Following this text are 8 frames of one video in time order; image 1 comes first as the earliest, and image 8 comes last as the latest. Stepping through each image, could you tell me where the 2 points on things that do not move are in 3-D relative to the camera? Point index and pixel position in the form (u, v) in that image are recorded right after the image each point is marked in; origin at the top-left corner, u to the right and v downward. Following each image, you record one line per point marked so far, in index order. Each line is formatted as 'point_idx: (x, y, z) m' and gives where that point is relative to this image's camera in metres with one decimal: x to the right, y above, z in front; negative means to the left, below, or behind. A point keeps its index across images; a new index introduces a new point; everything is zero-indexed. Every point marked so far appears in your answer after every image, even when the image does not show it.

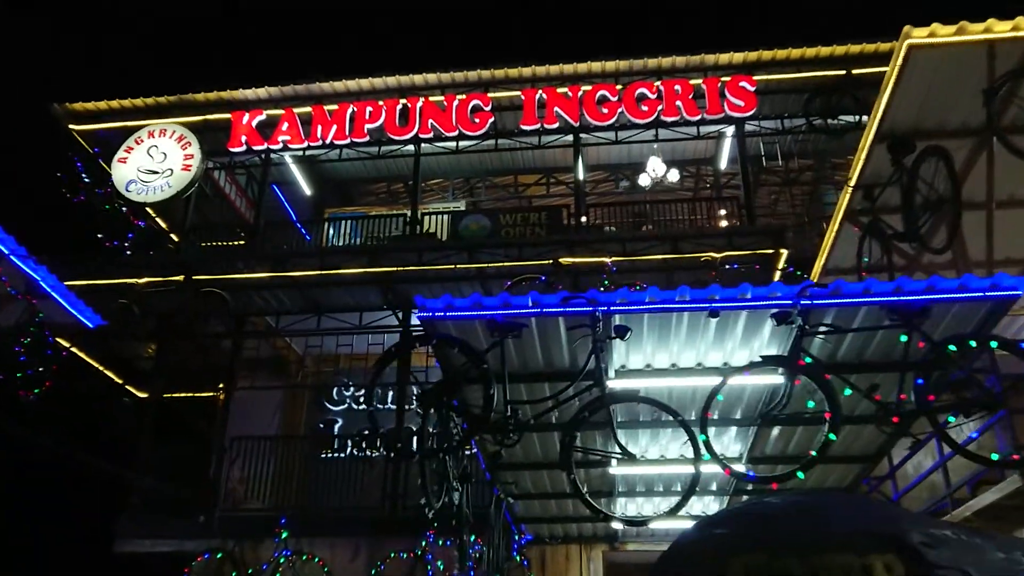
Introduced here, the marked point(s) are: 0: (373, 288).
0: (-1.9, 0.0, +11.7) m
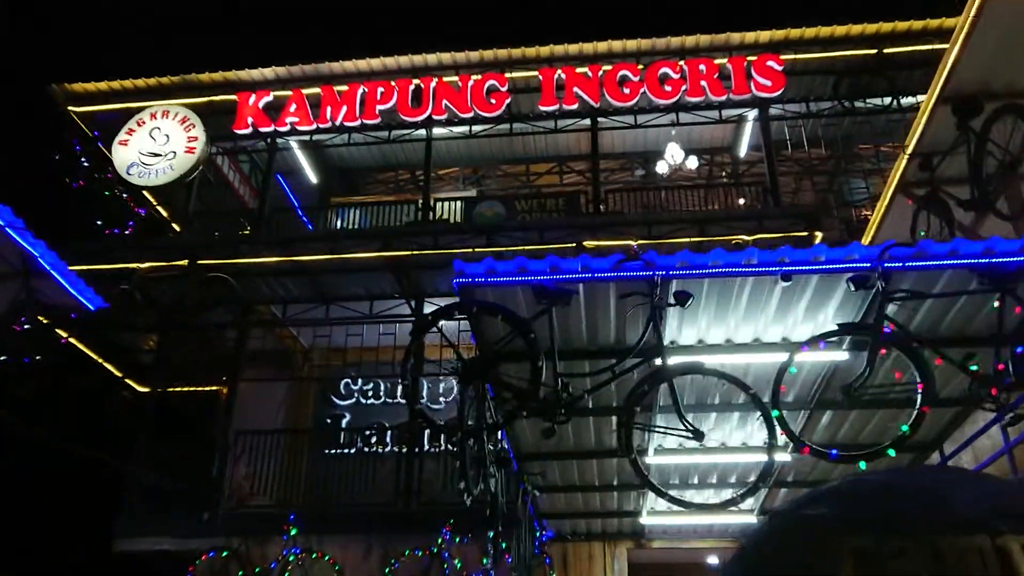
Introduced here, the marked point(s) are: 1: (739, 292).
0: (-1.6, +0.2, +11.2) m
1: (+1.3, 0.0, +5.0) m
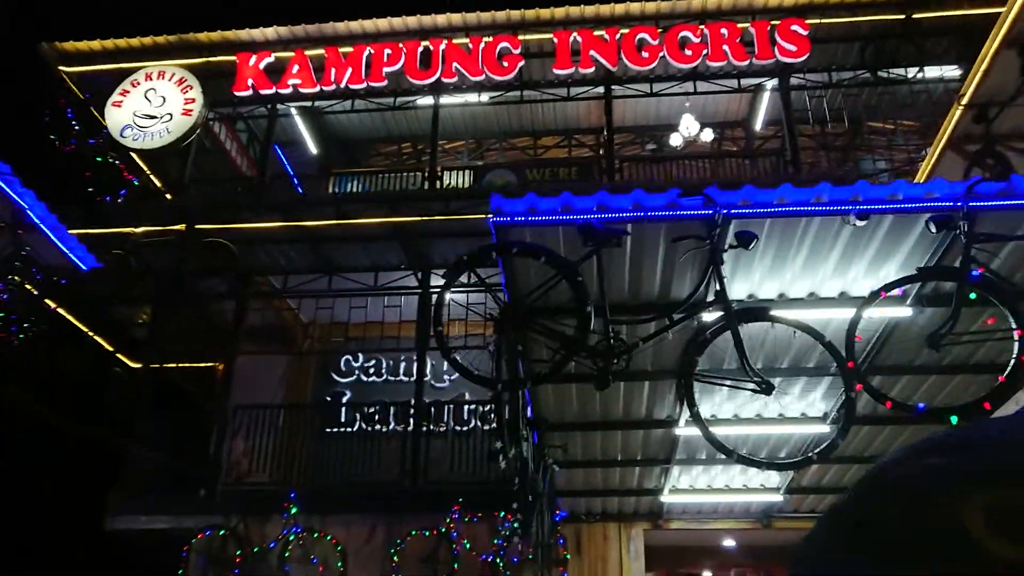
0: (-1.5, +0.6, +10.7) m
1: (+1.6, +0.3, +4.6) m
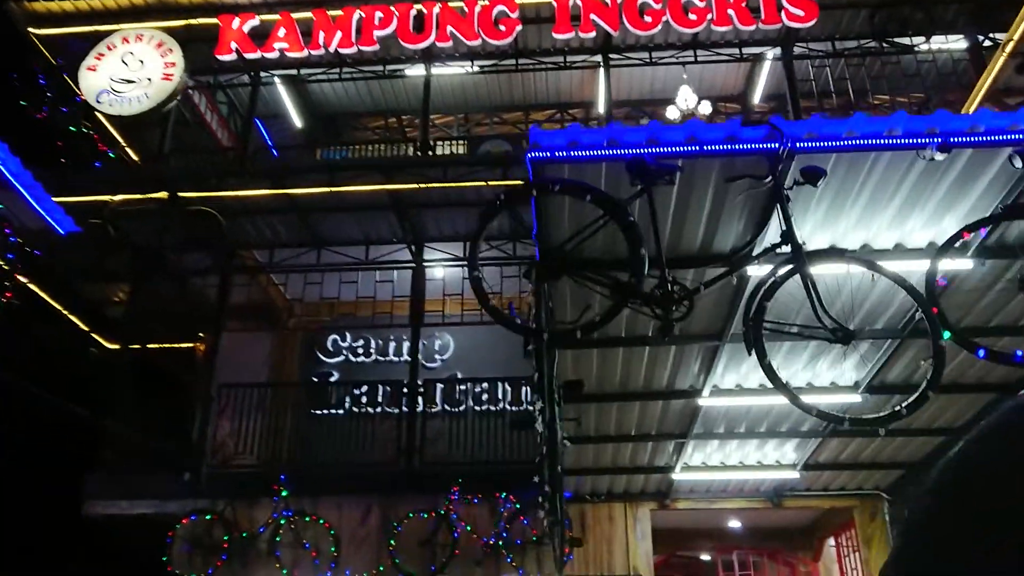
0: (-1.5, +0.9, +10.2) m
1: (+1.7, +0.5, +4.2) m
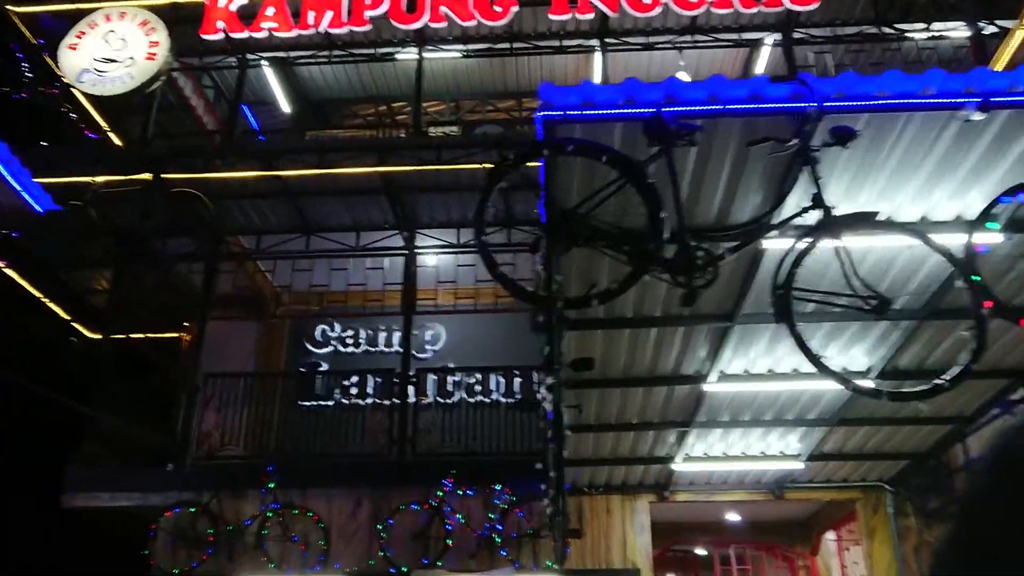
0: (-1.6, +1.1, +9.9) m
1: (+1.8, +0.7, +4.0) m
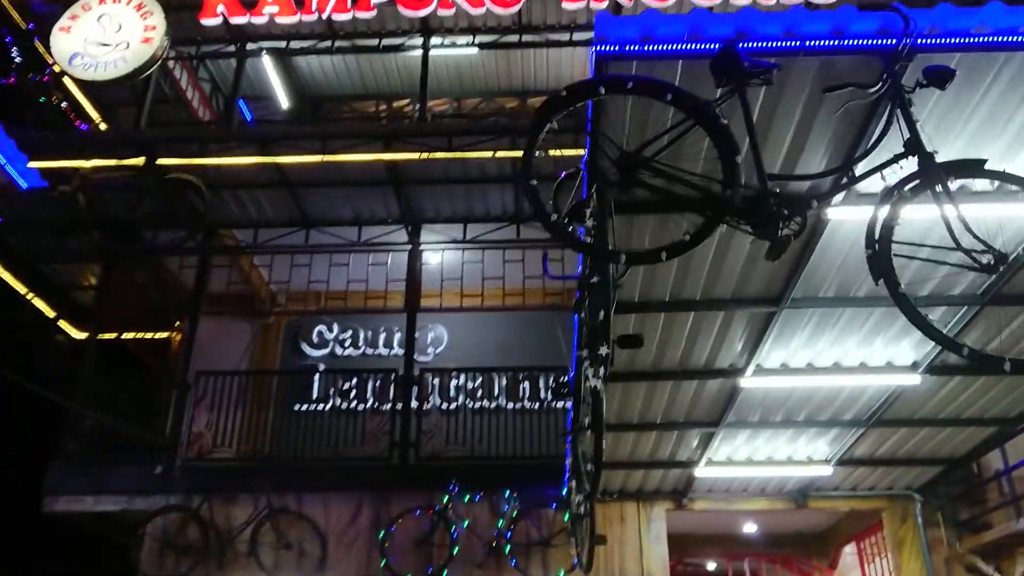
0: (-1.4, +1.1, +9.5) m
1: (+1.9, +0.8, +3.6) m
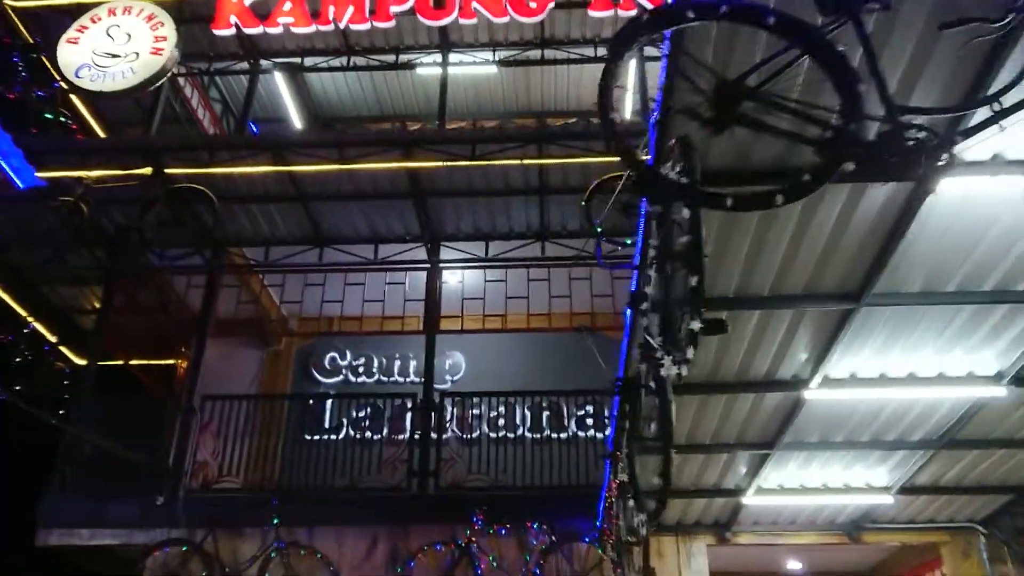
0: (-1.2, +0.9, +9.0) m
1: (+2.2, +0.9, +3.1) m
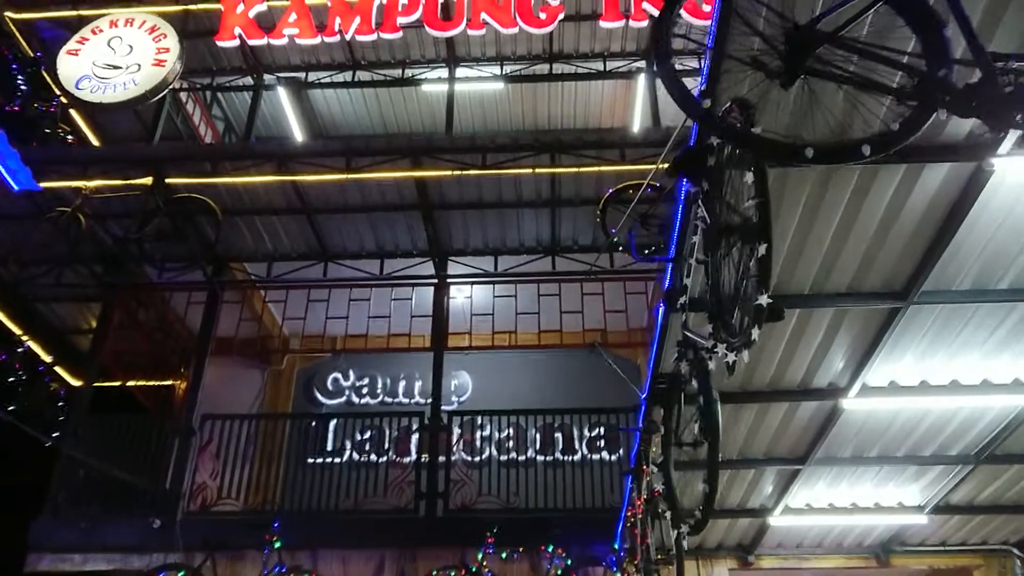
0: (-1.1, +0.8, +8.8) m
1: (+2.3, +1.0, +2.8) m
